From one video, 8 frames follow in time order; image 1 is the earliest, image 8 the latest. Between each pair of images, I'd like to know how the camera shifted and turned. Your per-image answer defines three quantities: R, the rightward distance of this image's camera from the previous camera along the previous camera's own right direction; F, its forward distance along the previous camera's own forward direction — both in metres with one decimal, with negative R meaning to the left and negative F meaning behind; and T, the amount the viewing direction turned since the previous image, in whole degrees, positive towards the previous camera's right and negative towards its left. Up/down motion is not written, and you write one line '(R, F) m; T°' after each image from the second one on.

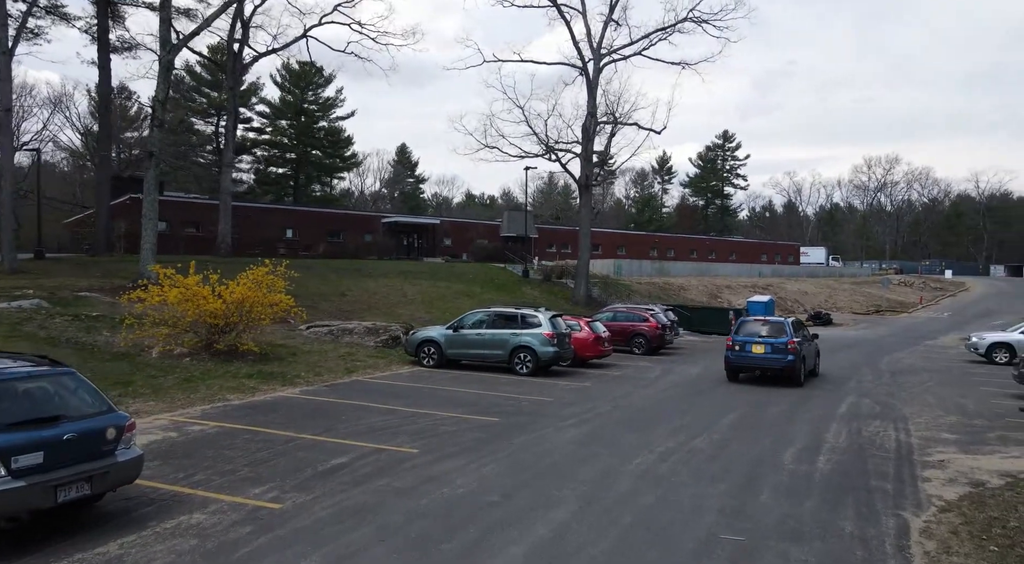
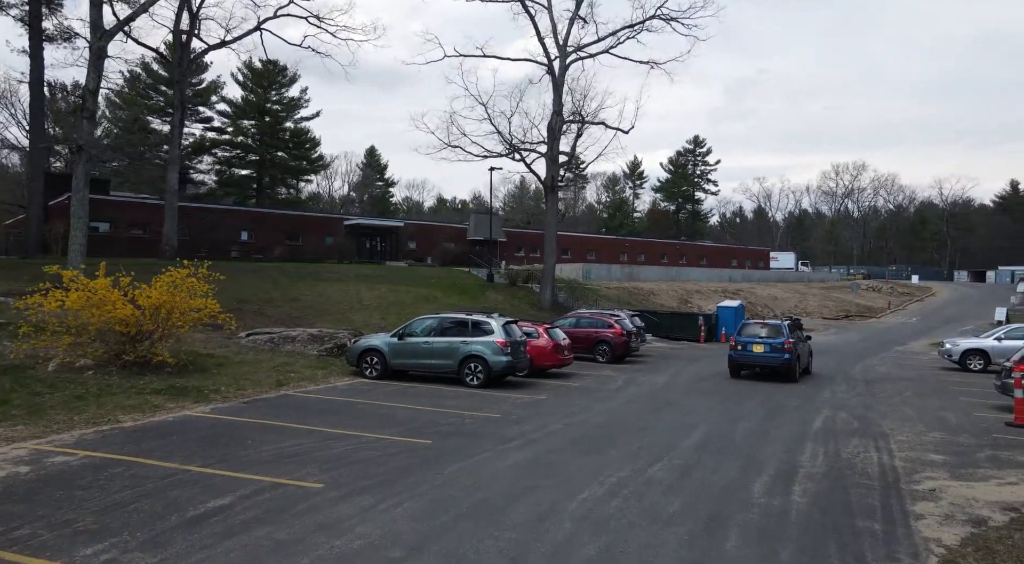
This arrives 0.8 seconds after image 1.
(+0.5, +1.2) m; +2°
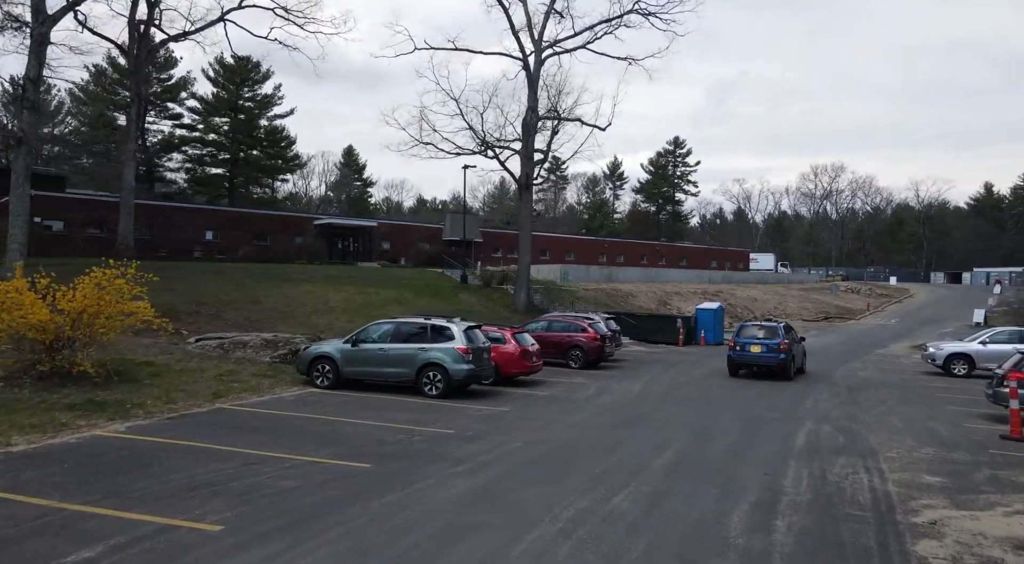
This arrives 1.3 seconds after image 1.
(+0.4, +1.0) m; +1°
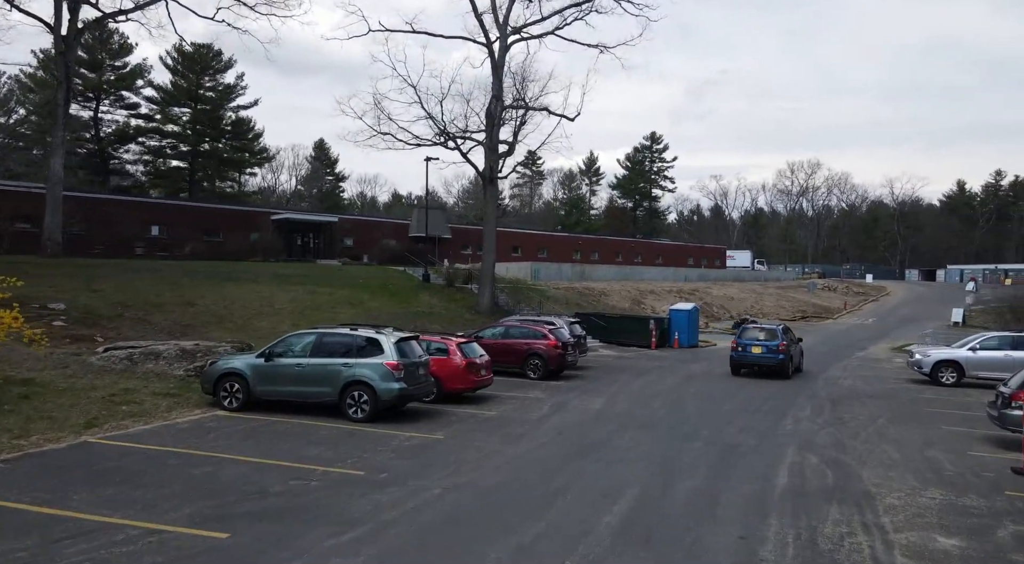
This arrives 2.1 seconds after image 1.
(+0.6, +1.8) m; +2°
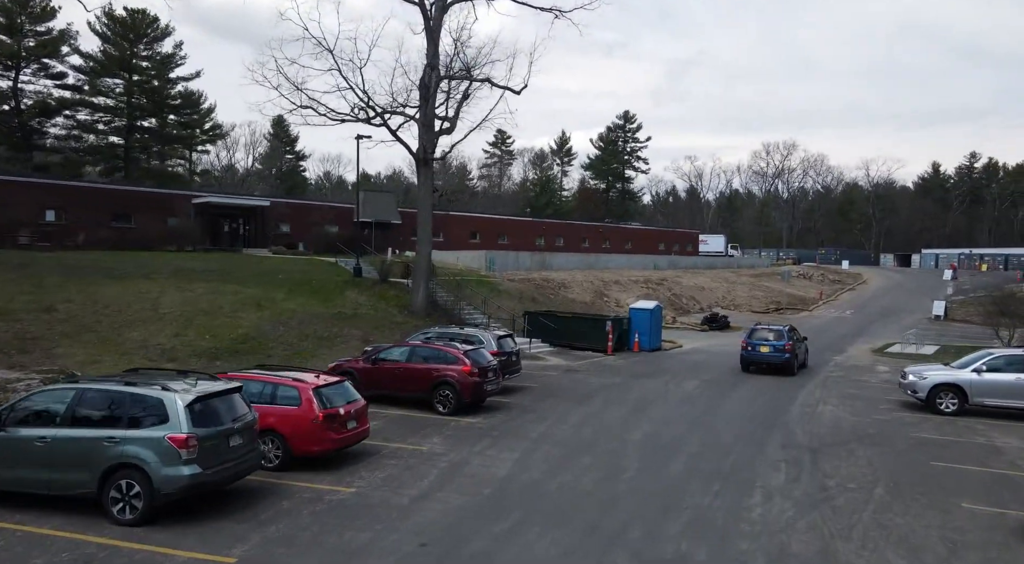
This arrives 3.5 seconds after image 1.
(+1.4, +3.6) m; +2°
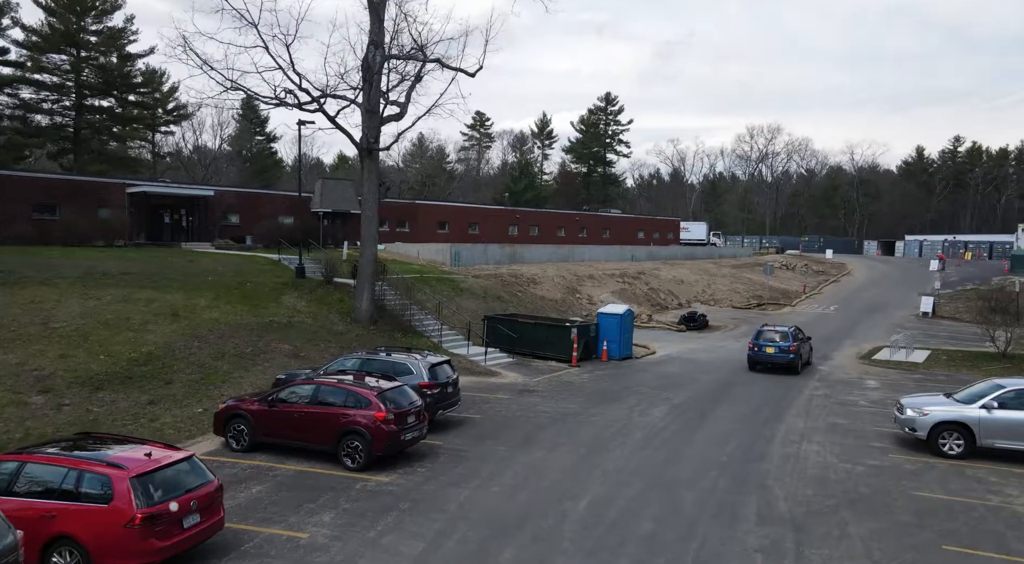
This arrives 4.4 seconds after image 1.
(+1.0, +2.6) m; +1°
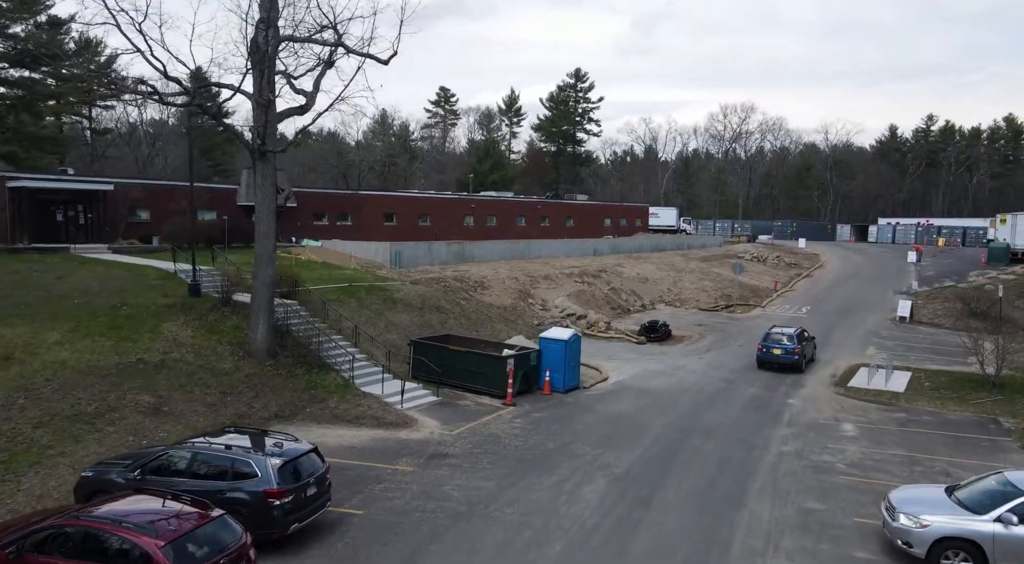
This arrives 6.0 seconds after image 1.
(+1.5, +3.6) m; +2°
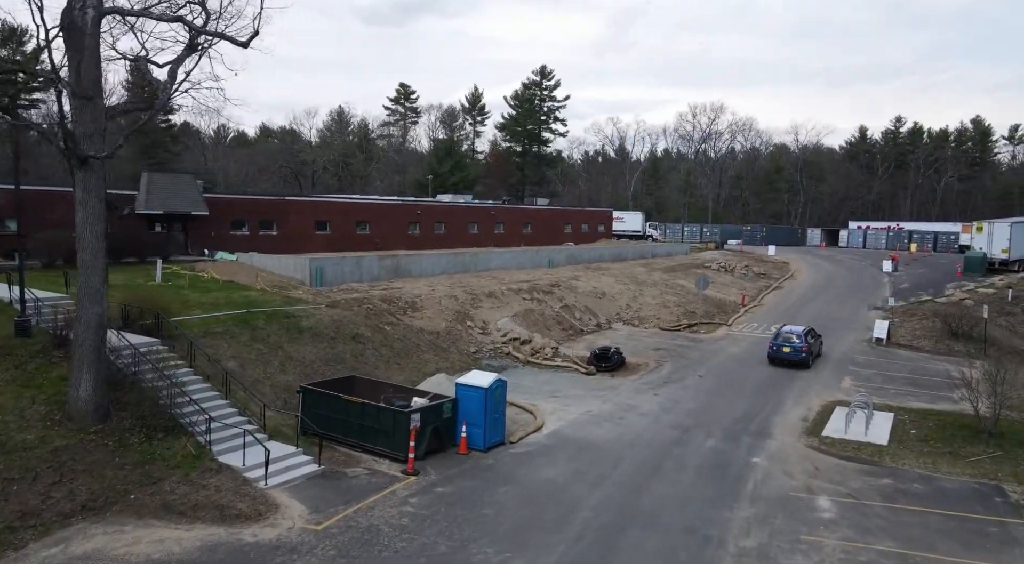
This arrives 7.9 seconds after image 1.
(+1.7, +4.1) m; +2°
